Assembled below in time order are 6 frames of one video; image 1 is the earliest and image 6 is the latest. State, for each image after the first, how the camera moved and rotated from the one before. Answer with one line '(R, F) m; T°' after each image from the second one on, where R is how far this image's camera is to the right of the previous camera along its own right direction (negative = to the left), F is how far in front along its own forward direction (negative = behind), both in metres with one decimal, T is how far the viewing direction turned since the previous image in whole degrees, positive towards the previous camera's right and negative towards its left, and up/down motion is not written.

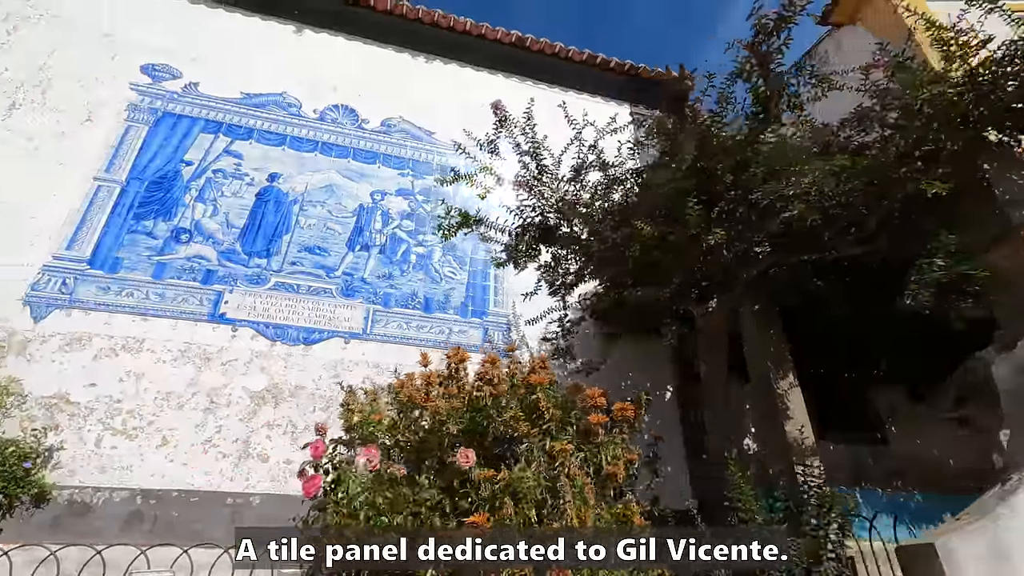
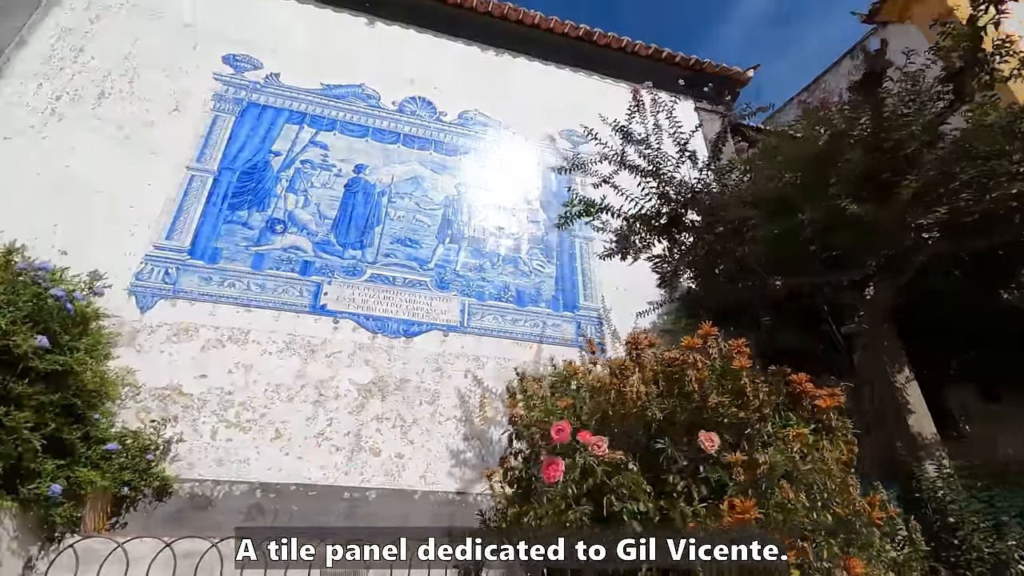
(-0.8, +0.1) m; 0°
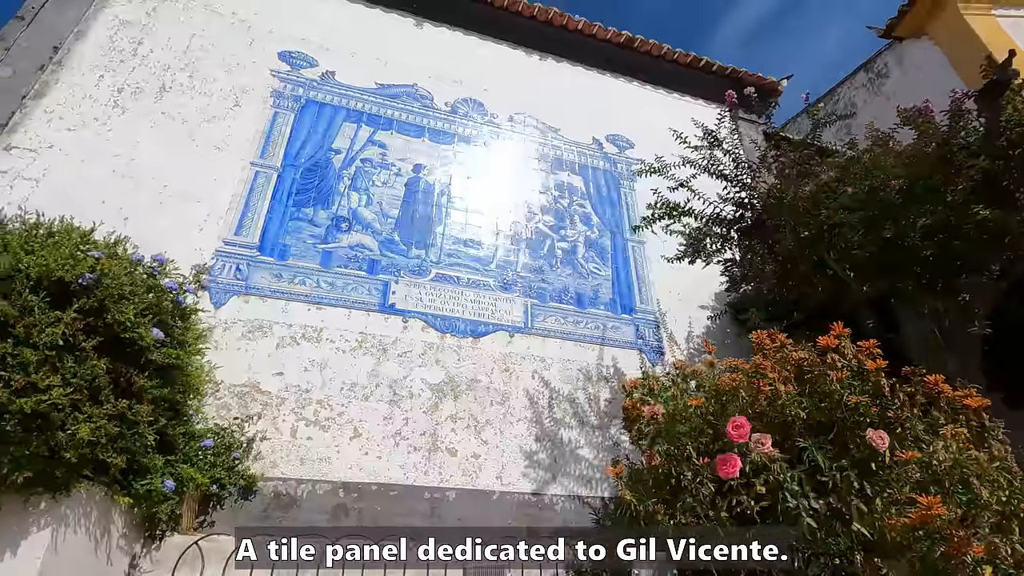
(-0.6, 0.0) m; +1°
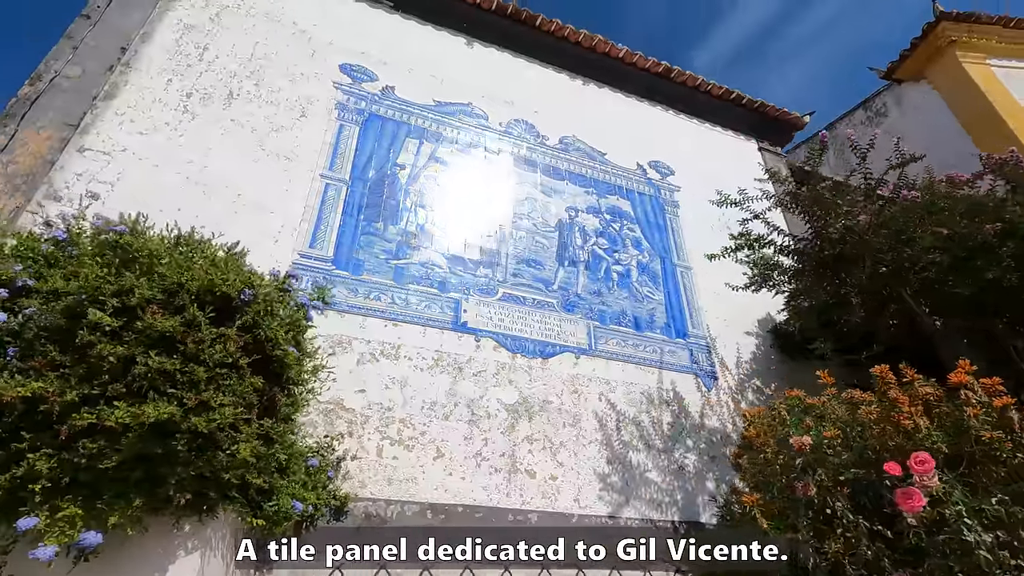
(-0.8, 0.0) m; +3°
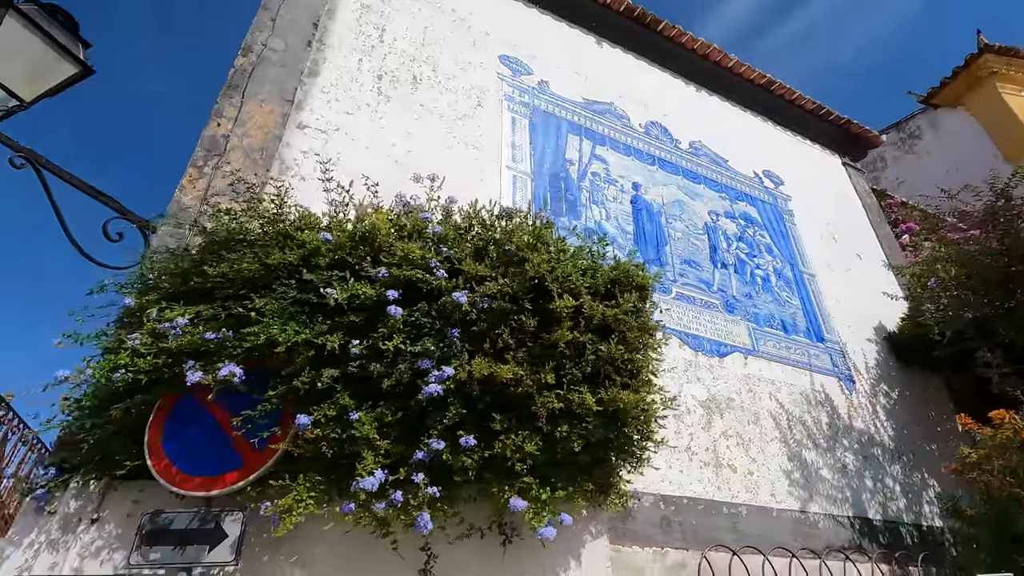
(-1.7, 0.0) m; +4°
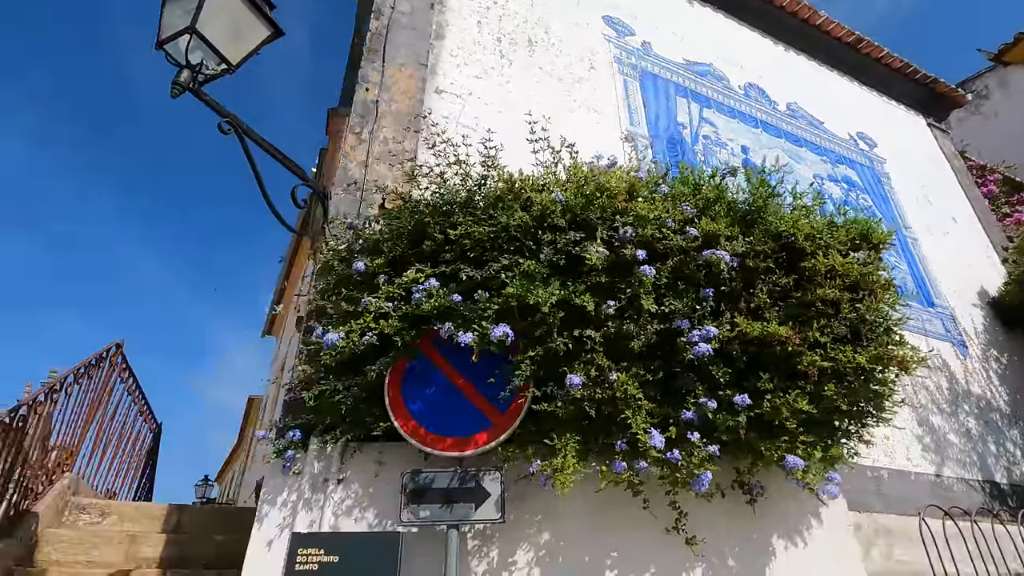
(-0.9, 0.0) m; -1°
